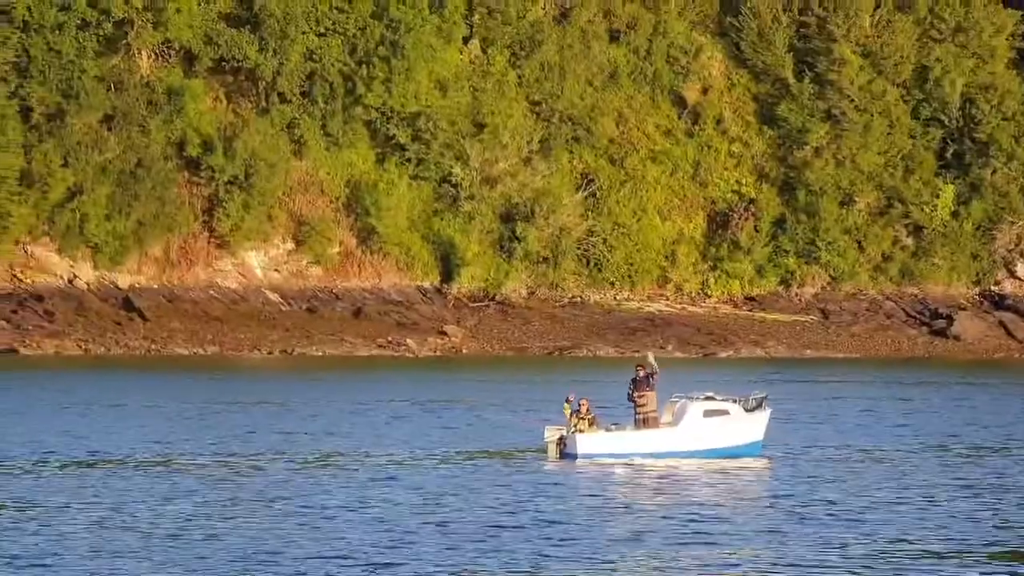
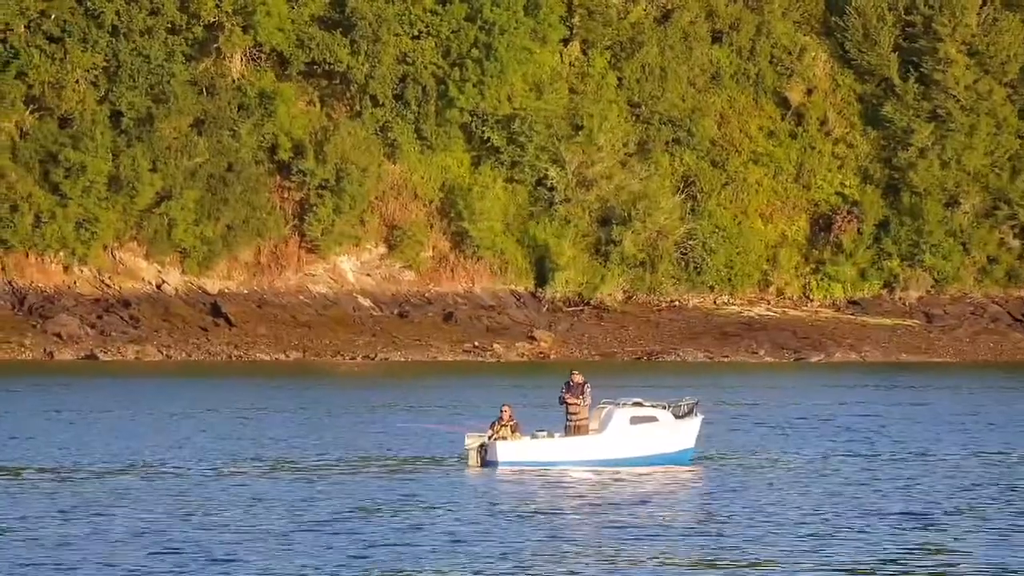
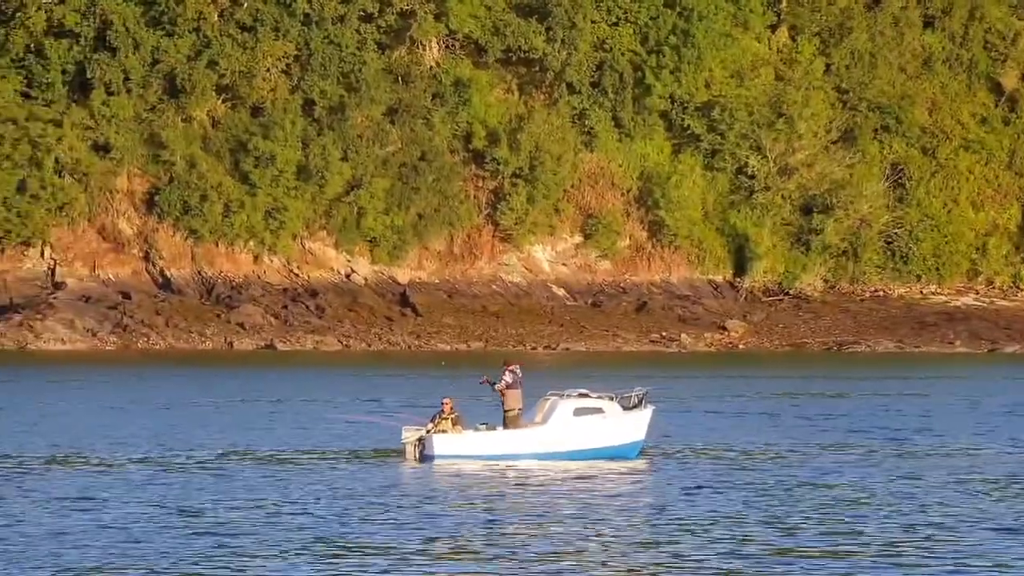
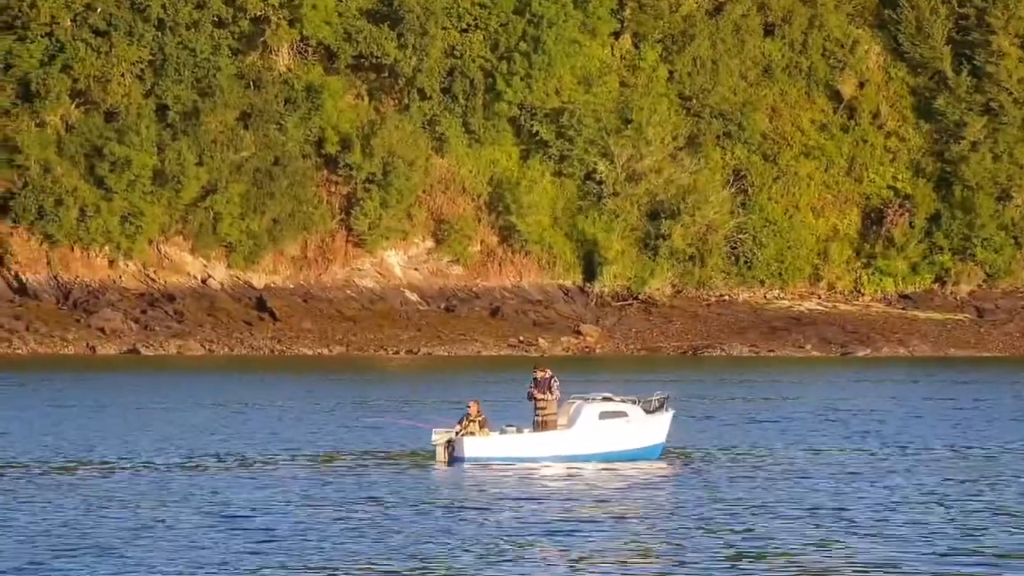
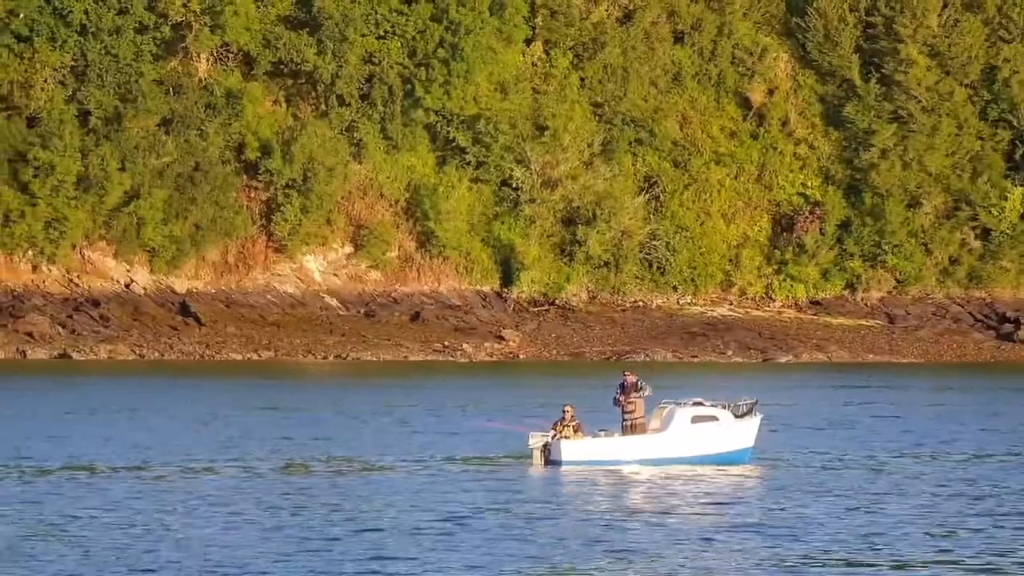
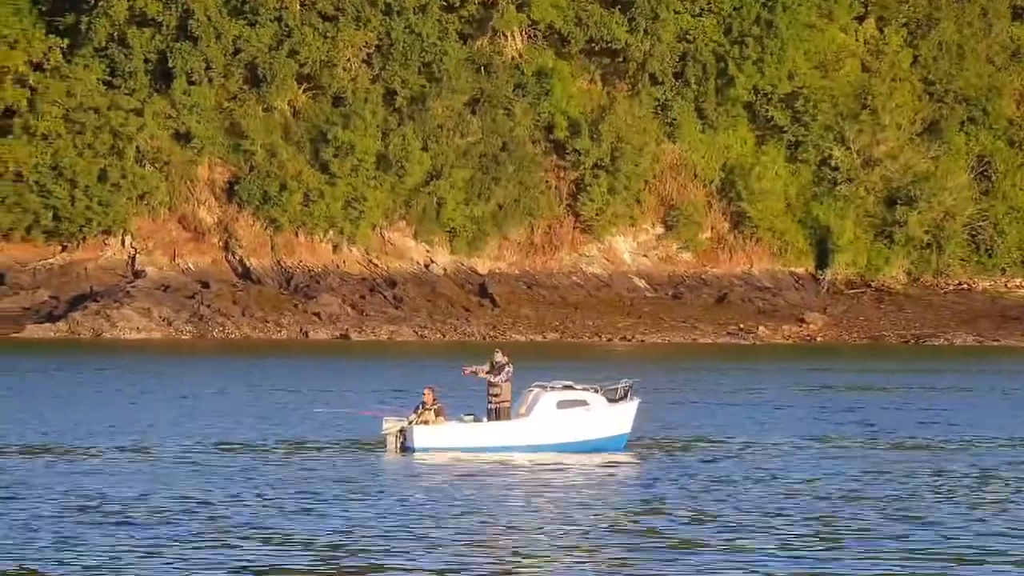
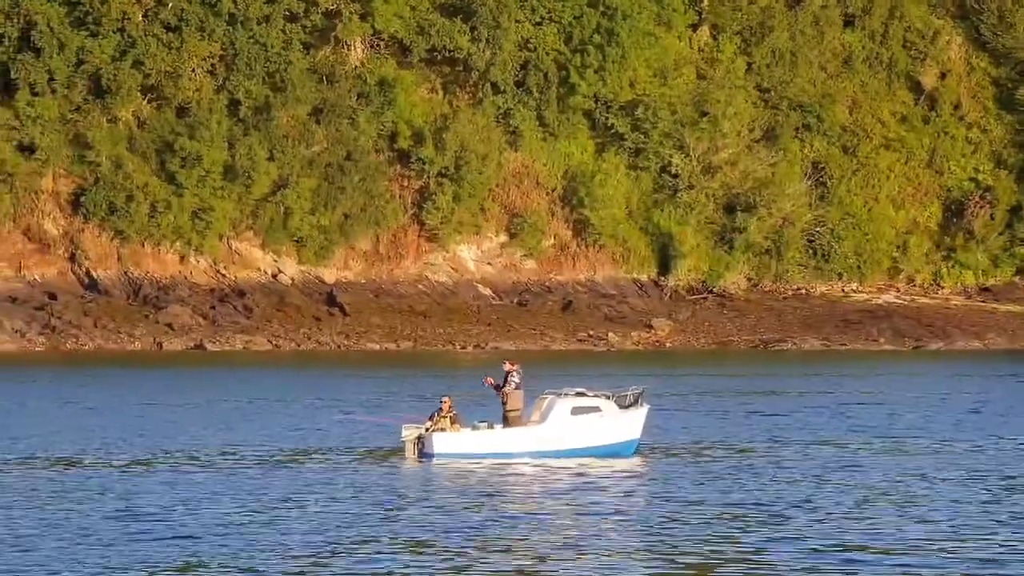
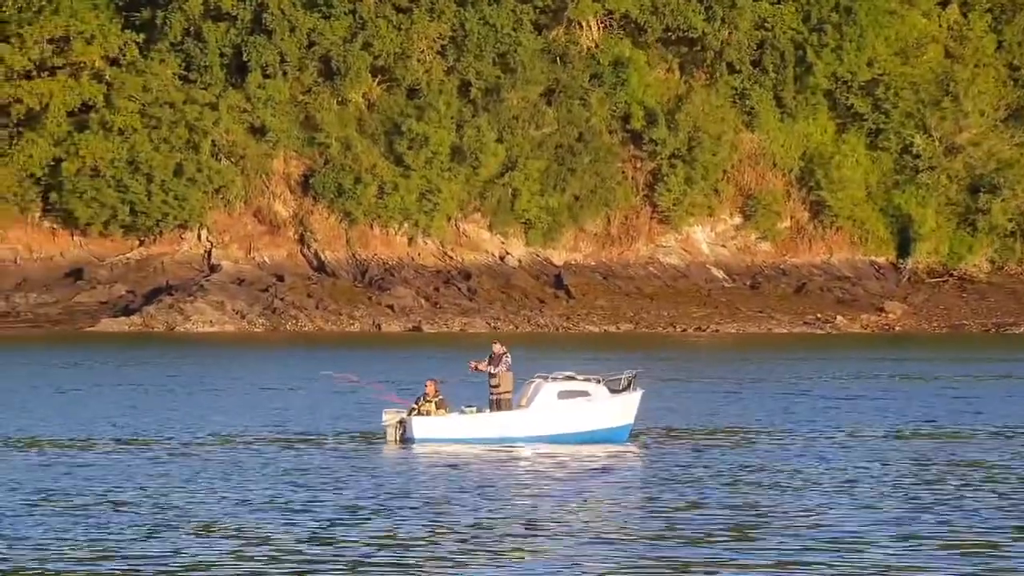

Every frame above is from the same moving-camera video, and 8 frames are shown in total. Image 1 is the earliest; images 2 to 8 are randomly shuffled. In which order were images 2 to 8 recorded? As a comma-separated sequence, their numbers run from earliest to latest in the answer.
5, 2, 4, 7, 3, 6, 8
